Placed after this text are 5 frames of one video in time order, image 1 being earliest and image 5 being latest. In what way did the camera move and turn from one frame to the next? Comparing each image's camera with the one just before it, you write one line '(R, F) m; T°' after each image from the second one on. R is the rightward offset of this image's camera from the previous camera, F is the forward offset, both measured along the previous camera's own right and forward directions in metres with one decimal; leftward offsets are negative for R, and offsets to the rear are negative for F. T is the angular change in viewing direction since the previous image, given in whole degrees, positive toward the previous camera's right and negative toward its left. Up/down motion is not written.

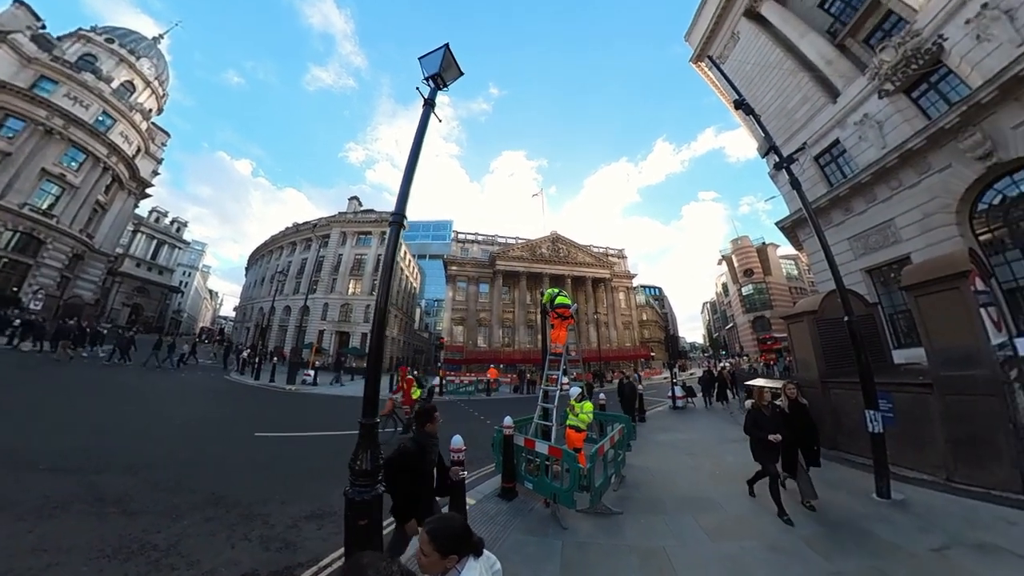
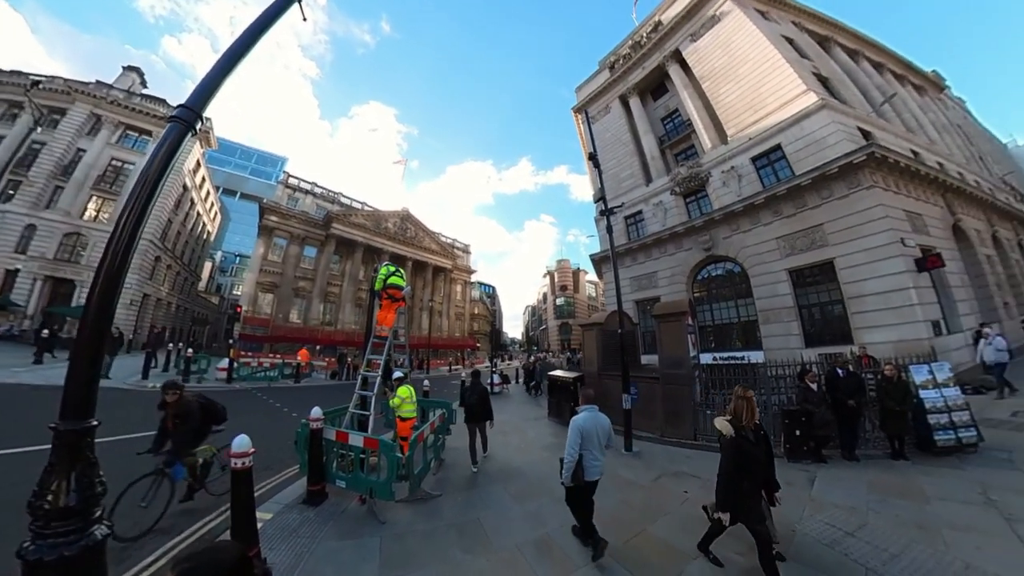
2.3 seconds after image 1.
(-1.6, +0.6) m; +38°
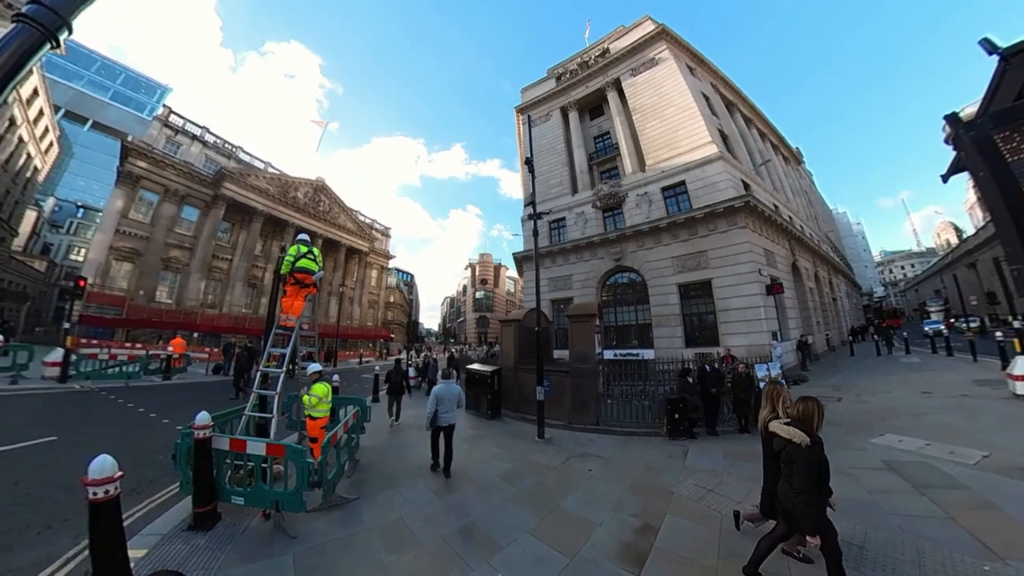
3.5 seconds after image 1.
(-0.9, +0.2) m; +20°
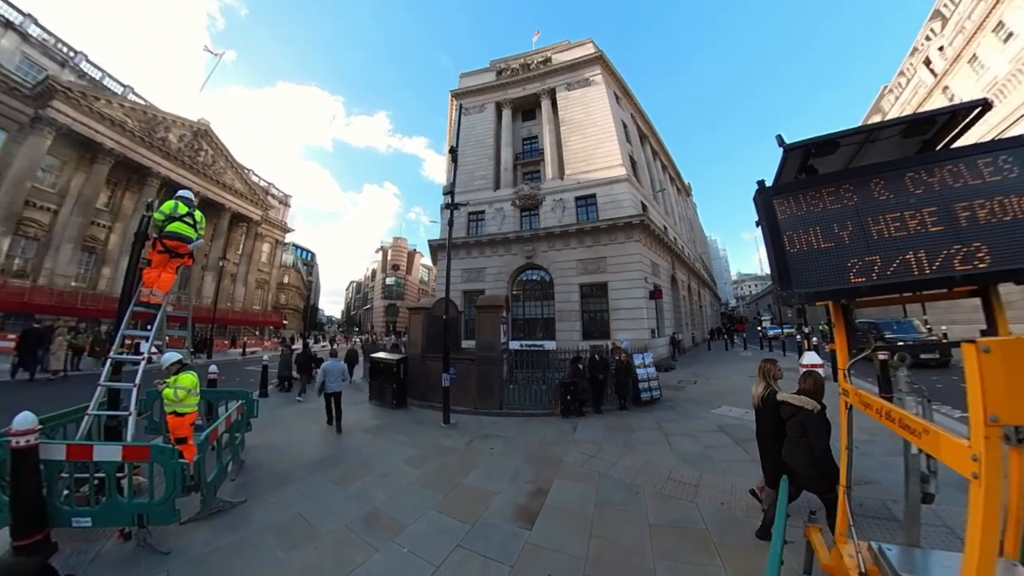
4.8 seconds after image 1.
(-1.0, +0.1) m; +21°
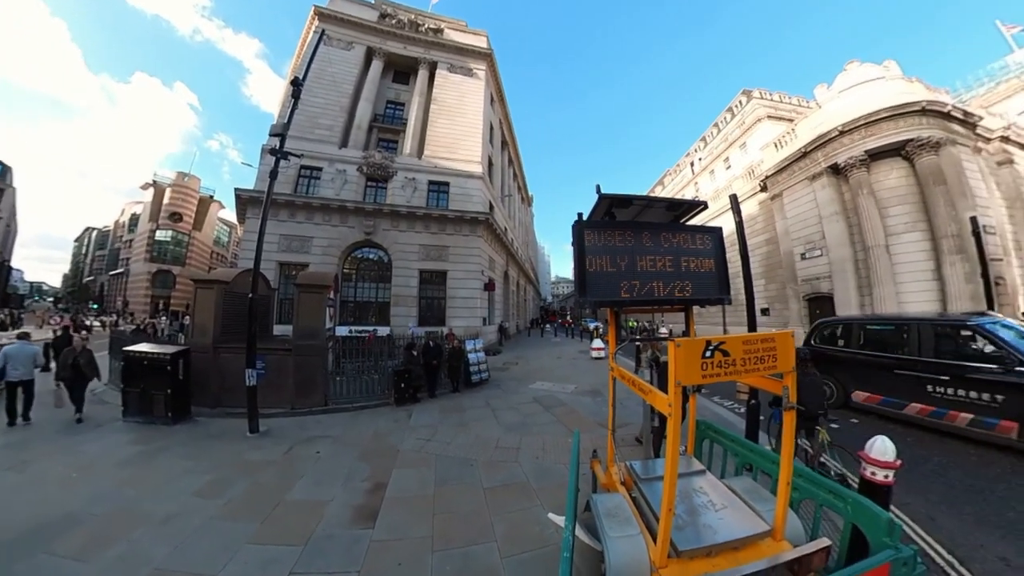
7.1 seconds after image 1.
(-1.7, +0.6) m; +39°
